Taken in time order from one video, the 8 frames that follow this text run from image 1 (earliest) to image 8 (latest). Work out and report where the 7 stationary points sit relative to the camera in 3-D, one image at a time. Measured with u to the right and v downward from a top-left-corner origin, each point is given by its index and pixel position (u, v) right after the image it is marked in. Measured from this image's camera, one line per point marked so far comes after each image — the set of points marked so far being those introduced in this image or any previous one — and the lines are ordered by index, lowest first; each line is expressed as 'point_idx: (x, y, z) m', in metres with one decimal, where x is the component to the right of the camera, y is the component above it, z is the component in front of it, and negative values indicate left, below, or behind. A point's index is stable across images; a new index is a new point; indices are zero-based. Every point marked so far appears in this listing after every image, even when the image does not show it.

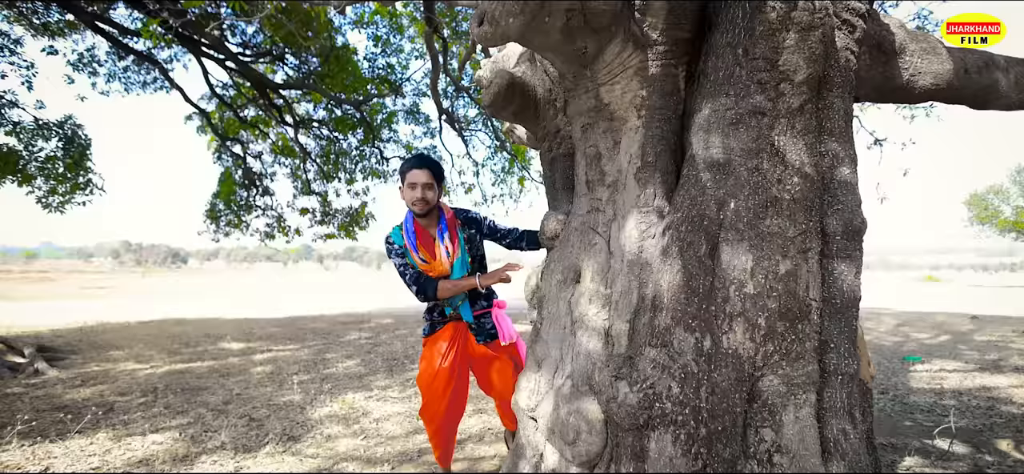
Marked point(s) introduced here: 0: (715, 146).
0: (+0.9, +0.4, +1.5) m
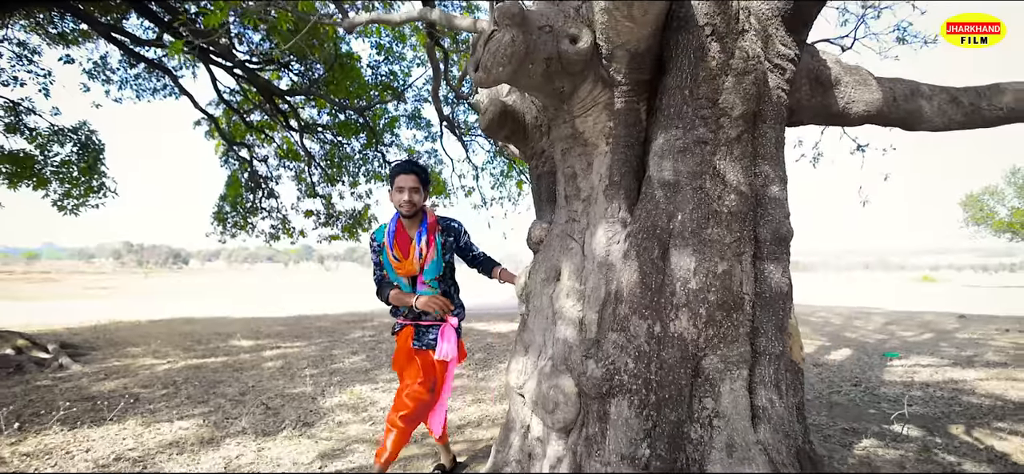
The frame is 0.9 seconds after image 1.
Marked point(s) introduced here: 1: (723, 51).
0: (+0.8, +0.4, +1.8) m
1: (+1.1, +1.0, +1.8) m
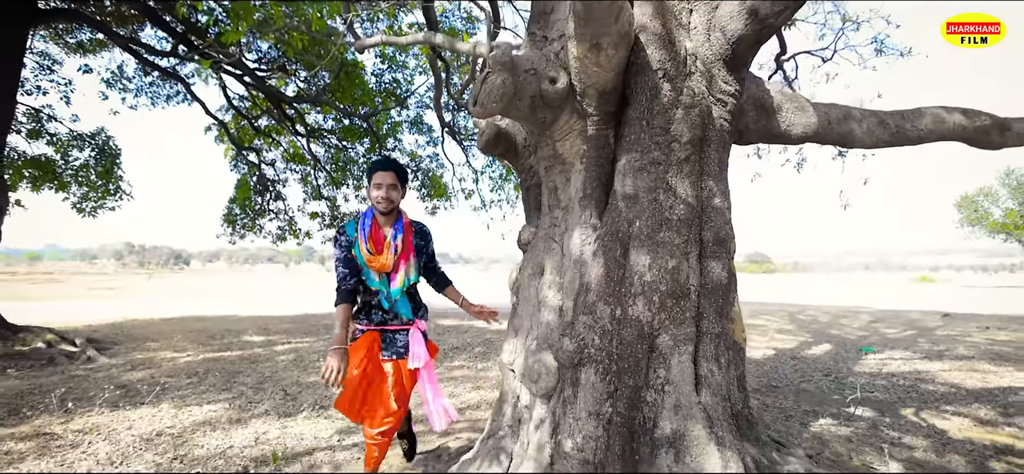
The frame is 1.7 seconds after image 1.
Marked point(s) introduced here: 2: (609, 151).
0: (+0.8, +0.3, +2.3) m
1: (+1.1, +1.0, +2.2) m
2: (+0.7, +0.6, +2.4) m
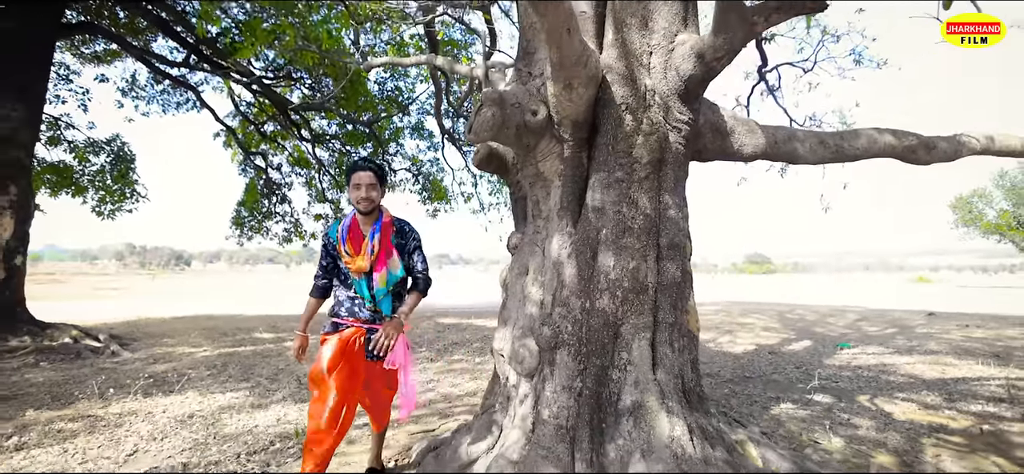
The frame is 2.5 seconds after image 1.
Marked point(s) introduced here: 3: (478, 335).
0: (+0.7, +0.3, +2.7) m
1: (+1.0, +0.9, +2.7) m
2: (+0.6, +0.5, +2.8) m
3: (-0.8, -2.3, +8.2) m
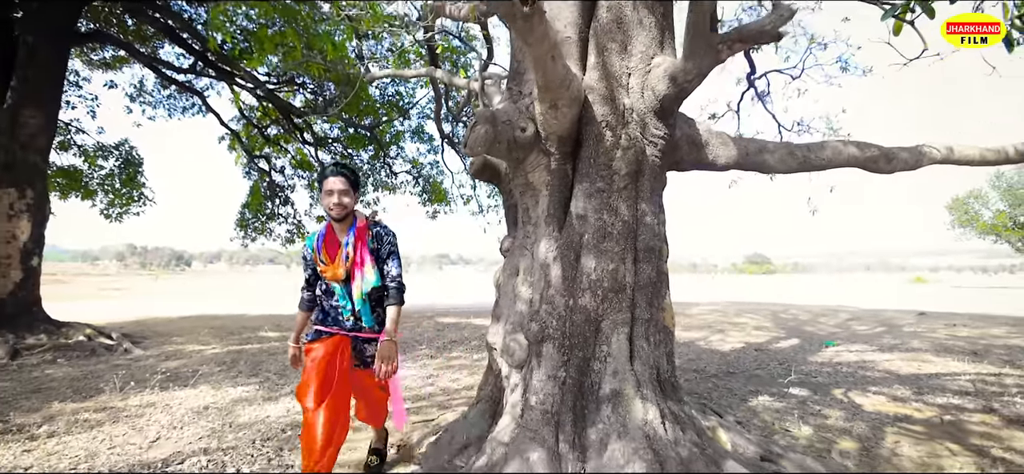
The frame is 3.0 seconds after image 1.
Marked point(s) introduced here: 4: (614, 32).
0: (+0.6, +0.3, +3.0) m
1: (+0.9, +0.9, +3.0) m
2: (+0.5, +0.5, +3.1) m
3: (-0.9, -2.4, +8.5) m
4: (+0.9, +1.9, +3.1) m
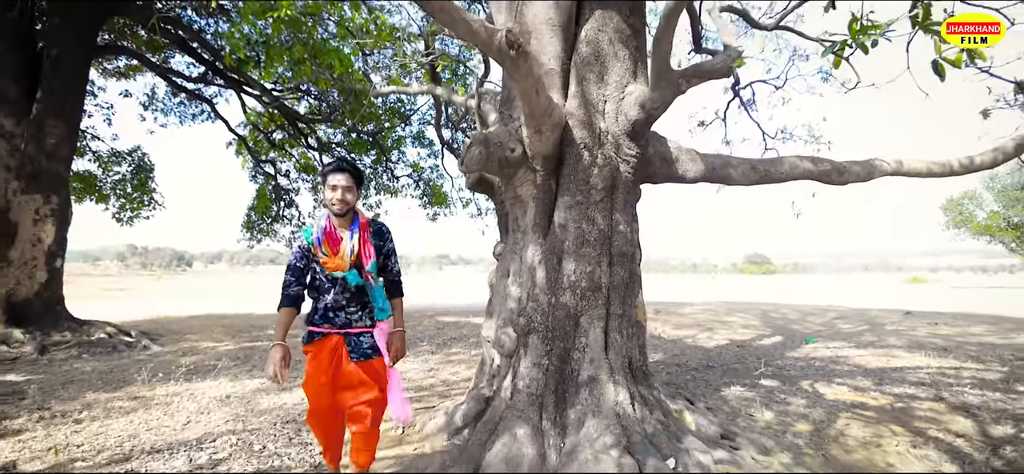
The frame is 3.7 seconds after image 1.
0: (+0.5, +0.2, +3.5) m
1: (+0.8, +0.8, +3.4) m
2: (+0.4, +0.4, +3.5) m
3: (-1.0, -2.5, +8.9) m
4: (+0.8, +1.8, +3.6) m
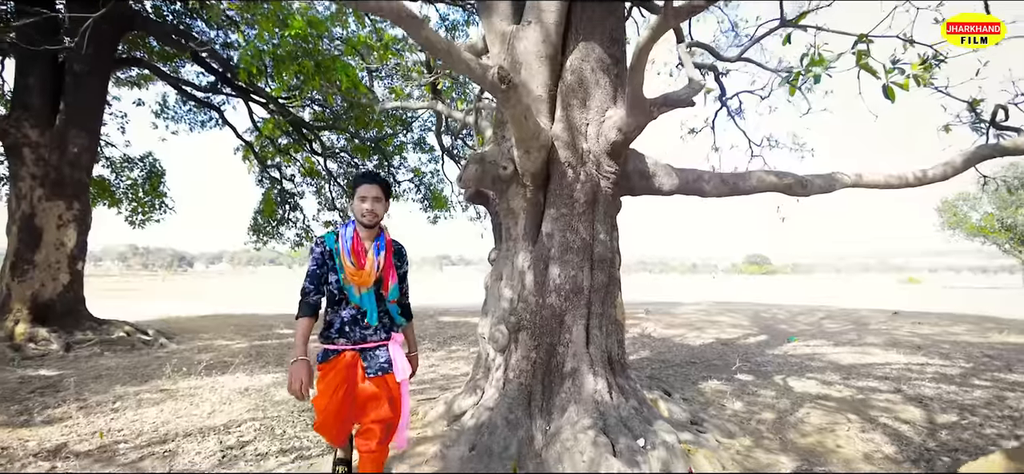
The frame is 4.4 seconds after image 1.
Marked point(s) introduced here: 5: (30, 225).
0: (+0.4, +0.1, +3.9) m
1: (+0.7, +0.7, +3.9) m
2: (+0.3, +0.4, +4.0) m
3: (-1.1, -2.6, +9.4) m
4: (+0.8, +1.7, +4.0) m
5: (-11.0, +0.3, +7.8) m
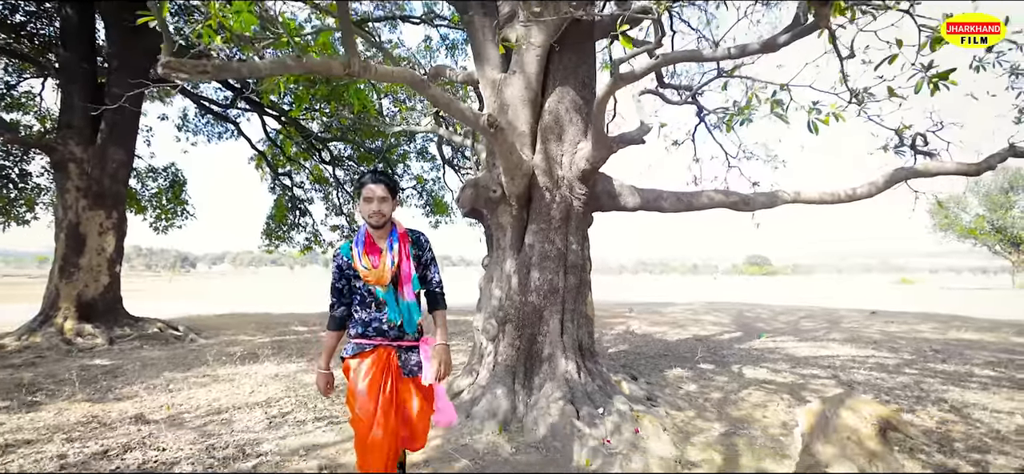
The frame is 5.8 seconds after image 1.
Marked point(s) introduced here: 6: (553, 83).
0: (+0.3, 0.0, +4.8) m
1: (+0.6, +0.6, +4.8) m
2: (+0.2, +0.2, +4.9) m
3: (-1.2, -2.7, +10.3) m
4: (+0.6, +1.6, +4.9) m
5: (-11.2, +0.1, +8.8) m
6: (+0.6, +2.3, +5.0) m
